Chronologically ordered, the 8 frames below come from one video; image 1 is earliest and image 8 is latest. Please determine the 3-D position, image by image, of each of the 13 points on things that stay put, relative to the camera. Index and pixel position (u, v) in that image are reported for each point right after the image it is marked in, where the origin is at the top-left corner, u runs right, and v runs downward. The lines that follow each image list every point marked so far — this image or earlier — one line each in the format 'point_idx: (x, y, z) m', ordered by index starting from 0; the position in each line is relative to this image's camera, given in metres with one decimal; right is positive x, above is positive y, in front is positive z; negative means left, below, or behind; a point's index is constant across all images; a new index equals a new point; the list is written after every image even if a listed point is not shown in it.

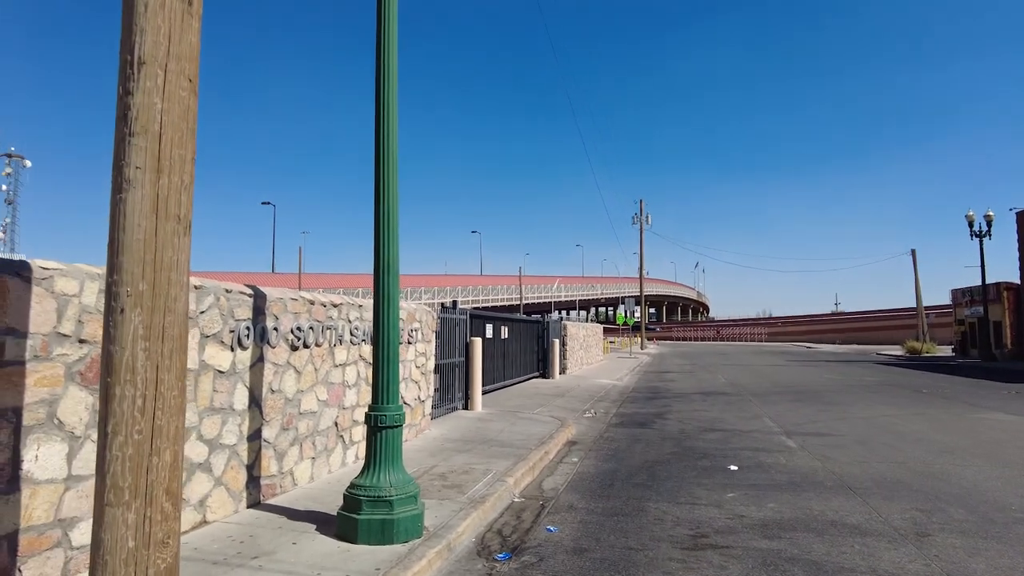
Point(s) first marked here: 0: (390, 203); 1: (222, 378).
0: (-1.1, +0.7, +5.8) m
1: (-2.6, -0.8, +6.0) m
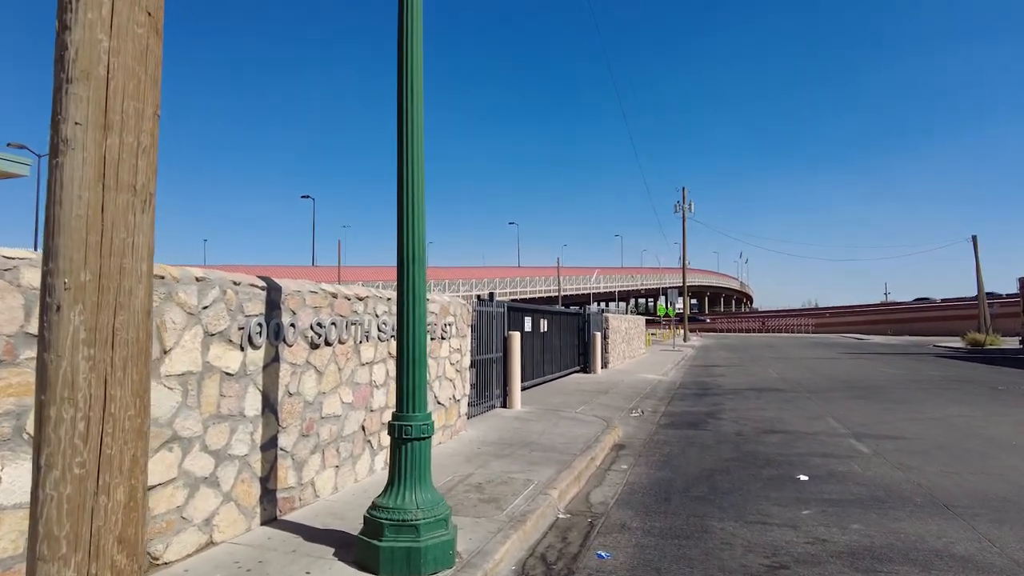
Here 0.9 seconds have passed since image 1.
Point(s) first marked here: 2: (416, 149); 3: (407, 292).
0: (-0.7, +0.8, +5.0) m
1: (-2.3, -0.8, +5.4) m
2: (-0.7, +1.1, +5.0) m
3: (-0.8, 0.0, +4.9) m
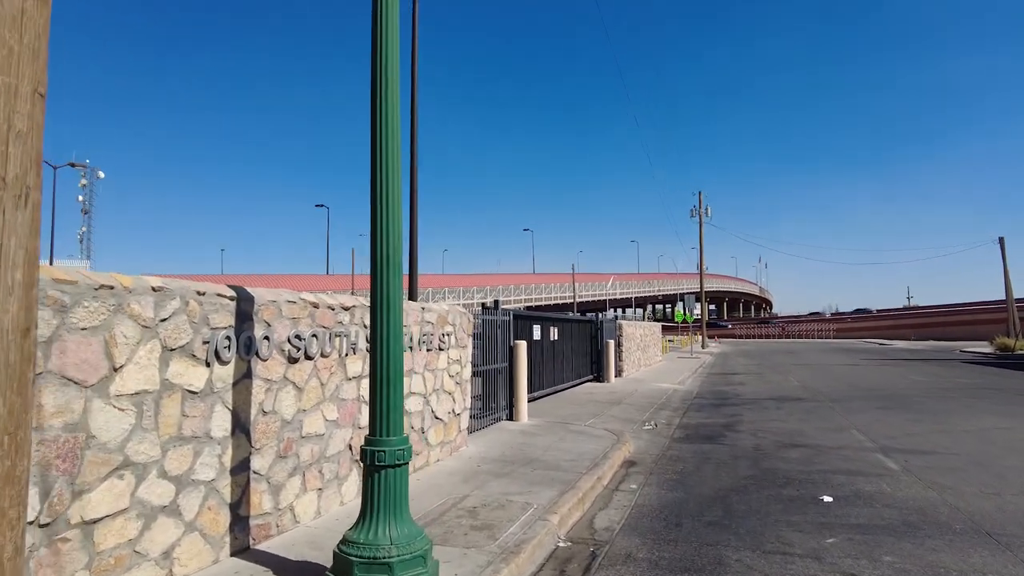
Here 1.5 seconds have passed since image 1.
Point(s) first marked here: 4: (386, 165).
0: (-0.8, +0.7, +4.5) m
1: (-2.3, -0.8, +4.9) m
2: (-0.8, +1.0, +4.6) m
3: (-0.9, -0.1, +4.4) m
4: (-0.9, +0.8, +4.5) m
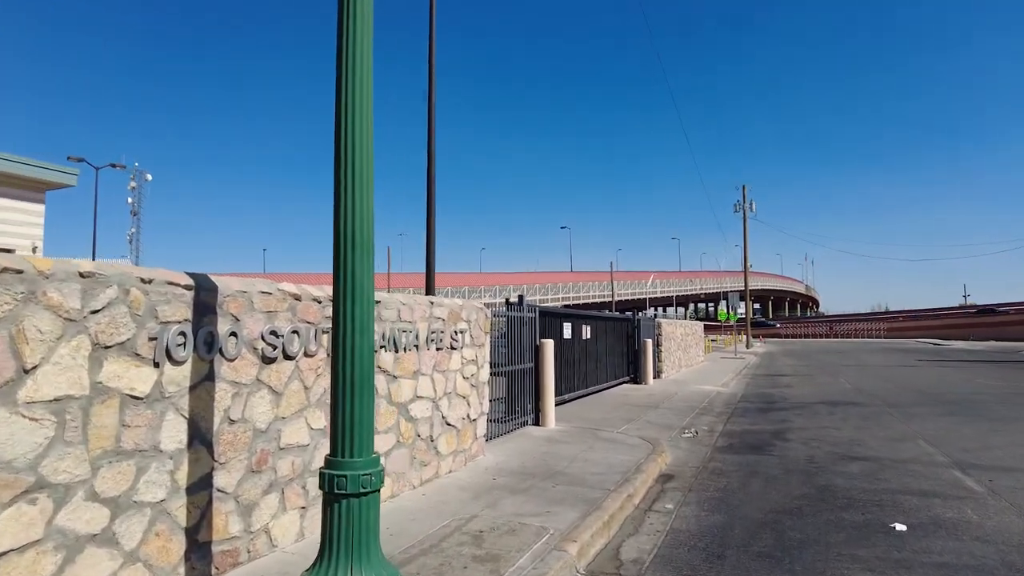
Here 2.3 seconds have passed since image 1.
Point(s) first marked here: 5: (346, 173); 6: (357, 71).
0: (-0.8, +0.8, +3.7) m
1: (-2.3, -0.8, +4.1) m
2: (-0.8, +1.1, +3.7) m
3: (-0.9, 0.0, +3.6) m
4: (-0.9, +0.9, +3.7) m
5: (-0.9, +0.6, +3.7) m
6: (-0.9, +1.2, +3.7) m
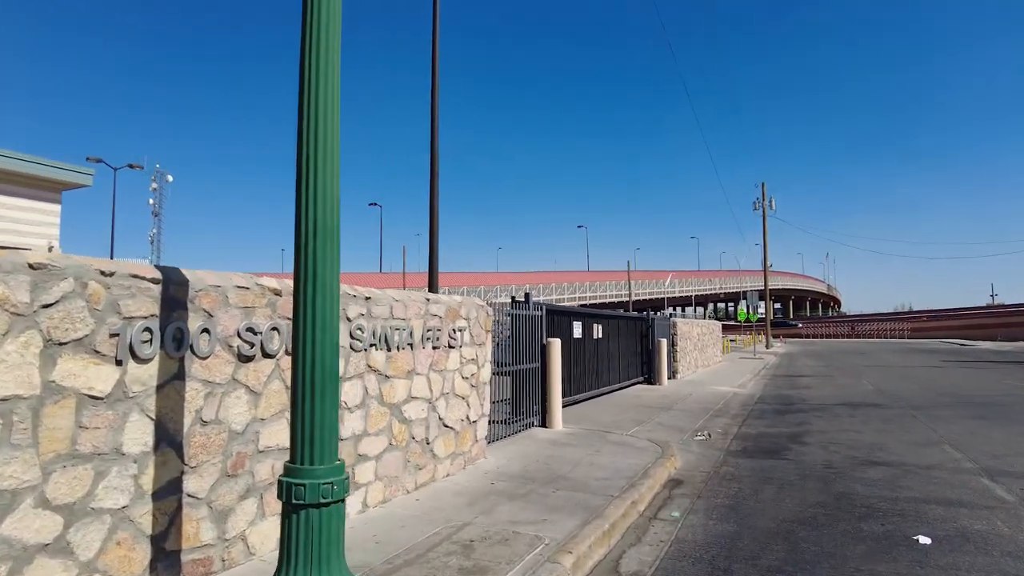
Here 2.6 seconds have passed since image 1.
0: (-1.0, +0.9, +3.4) m
1: (-2.4, -0.7, +3.9) m
2: (-1.0, +1.1, +3.4) m
3: (-1.0, 0.0, +3.3) m
4: (-1.0, +1.0, +3.4) m
5: (-1.0, +0.7, +3.4) m
6: (-1.0, +1.3, +3.4) m
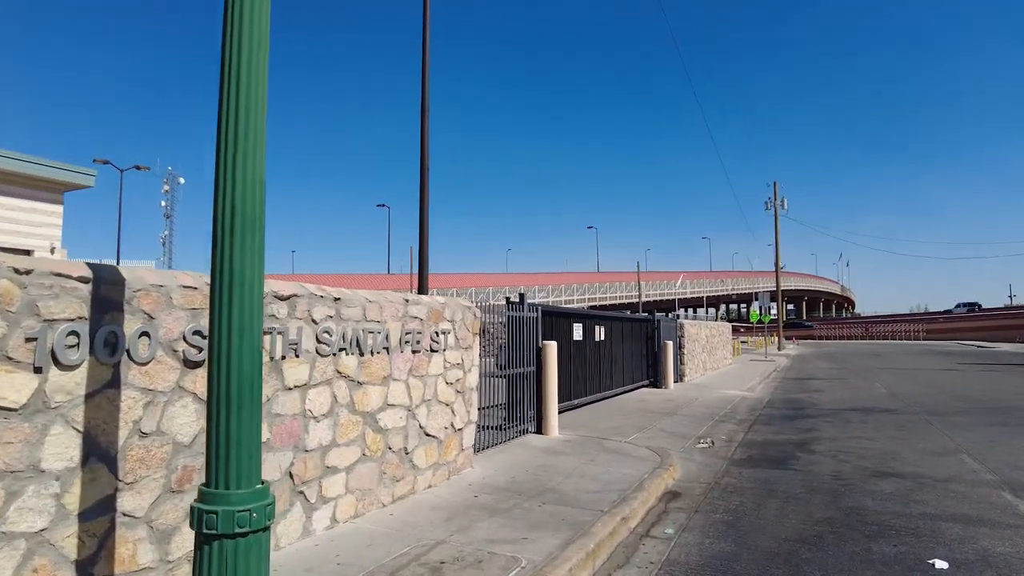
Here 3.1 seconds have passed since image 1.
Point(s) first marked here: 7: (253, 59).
0: (-1.2, +0.9, +3.0) m
1: (-2.6, -0.7, +3.5) m
2: (-1.2, +1.1, +3.0) m
3: (-1.2, 0.0, +2.9) m
4: (-1.2, +1.0, +3.0) m
5: (-1.3, +0.7, +3.0) m
6: (-1.2, +1.3, +3.0) m
7: (-1.2, +1.0, +3.0) m
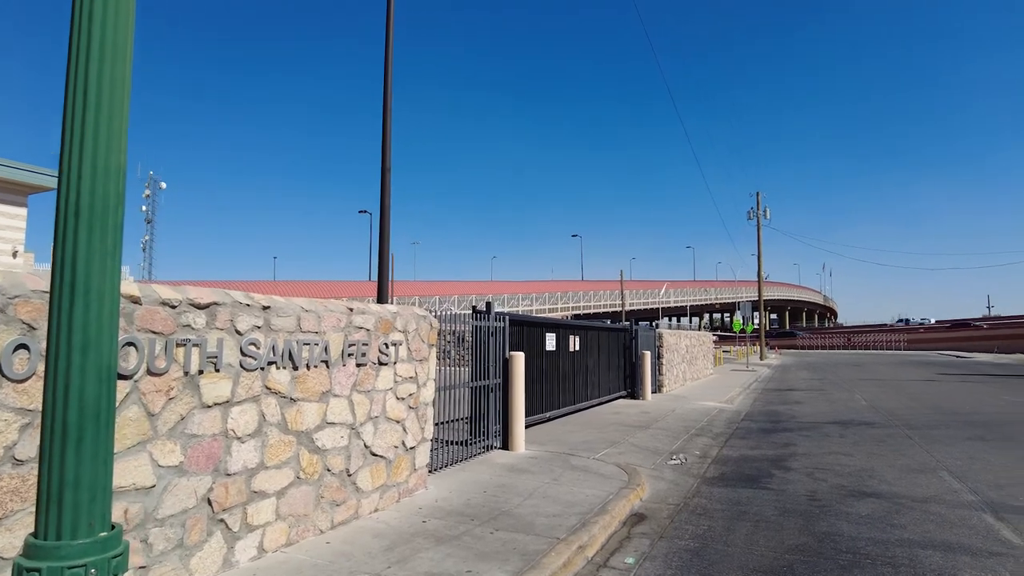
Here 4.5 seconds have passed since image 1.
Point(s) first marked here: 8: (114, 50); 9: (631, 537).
0: (-1.5, +0.9, +2.5) m
1: (-3.0, -0.7, +3.0) m
2: (-1.5, +1.1, +2.5) m
3: (-1.6, 0.0, +2.4) m
4: (-1.6, +0.9, +2.5) m
5: (-1.6, +0.6, +2.5) m
6: (-1.6, +1.2, +2.5) m
7: (-1.5, +1.0, +2.5) m
8: (-1.5, +0.9, +2.5) m
9: (+1.1, -2.3, +6.3) m
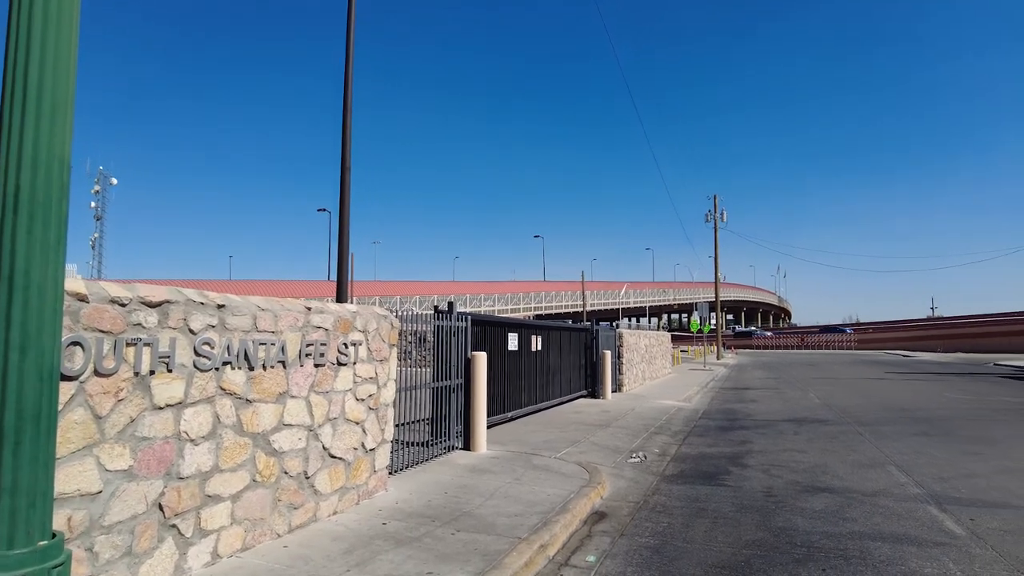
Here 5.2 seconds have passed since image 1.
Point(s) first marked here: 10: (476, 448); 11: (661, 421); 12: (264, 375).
0: (-1.7, +0.9, +2.4) m
1: (-3.2, -0.7, +2.8) m
2: (-1.7, +1.1, +2.4) m
3: (-1.7, 0.0, +2.3) m
4: (-1.7, +1.0, +2.4) m
5: (-1.7, +0.7, +2.4) m
6: (-1.7, +1.2, +2.4) m
7: (-1.7, +1.0, +2.4) m
8: (-1.7, +0.9, +2.4) m
9: (+0.8, -2.3, +6.3) m
10: (-0.5, -2.4, +9.9) m
11: (+3.3, -2.9, +14.5) m
12: (-2.1, -0.7, +5.5) m
